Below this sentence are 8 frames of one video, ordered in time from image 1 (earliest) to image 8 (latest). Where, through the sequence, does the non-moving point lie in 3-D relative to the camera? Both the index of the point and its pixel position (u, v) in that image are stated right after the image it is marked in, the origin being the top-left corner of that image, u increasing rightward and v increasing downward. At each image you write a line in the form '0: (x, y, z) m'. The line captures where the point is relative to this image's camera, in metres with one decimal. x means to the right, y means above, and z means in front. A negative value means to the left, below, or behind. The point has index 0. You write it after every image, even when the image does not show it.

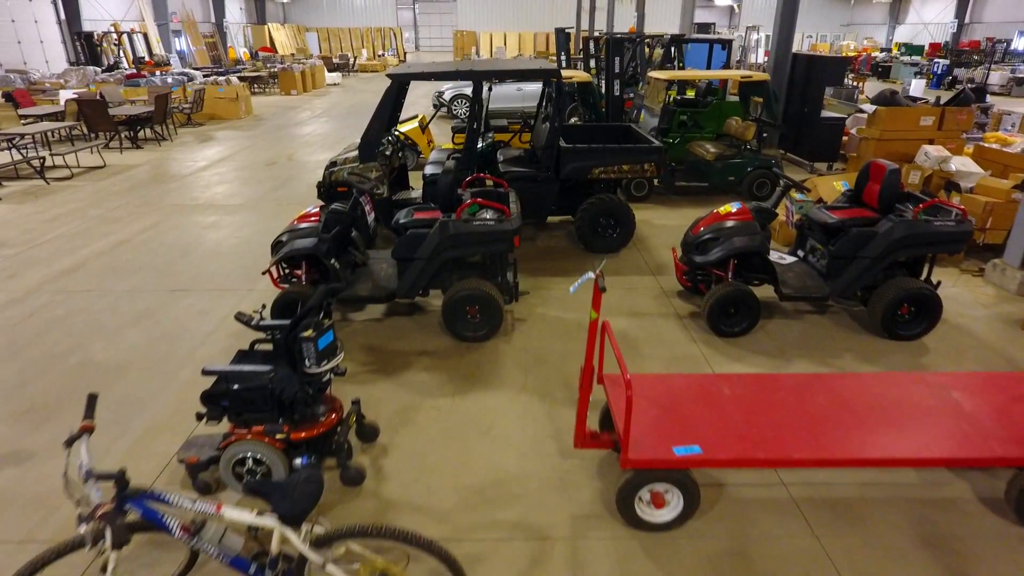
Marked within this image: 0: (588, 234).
0: (+0.7, +0.5, +5.5) m
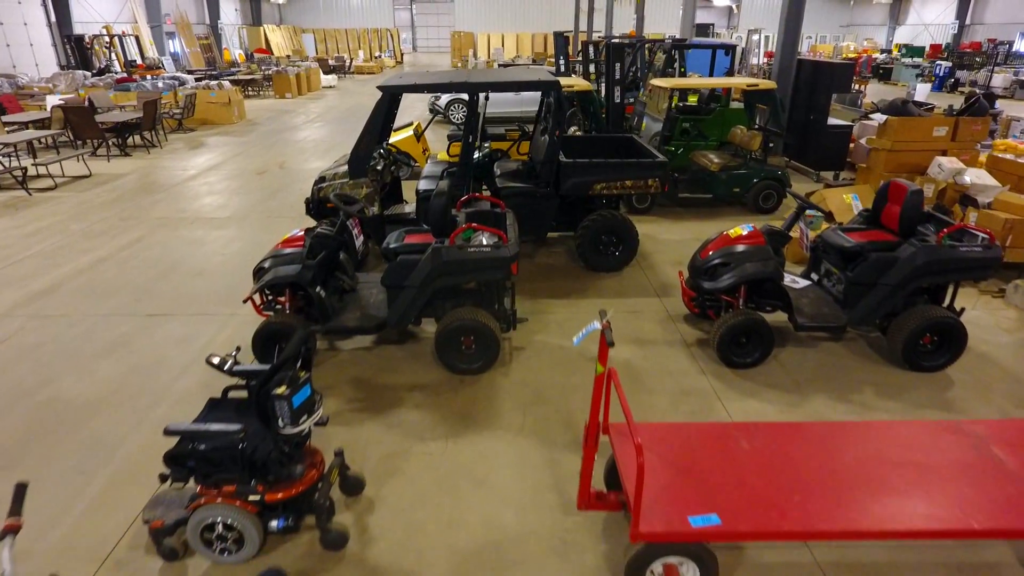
0: (+0.7, +0.3, +5.2) m
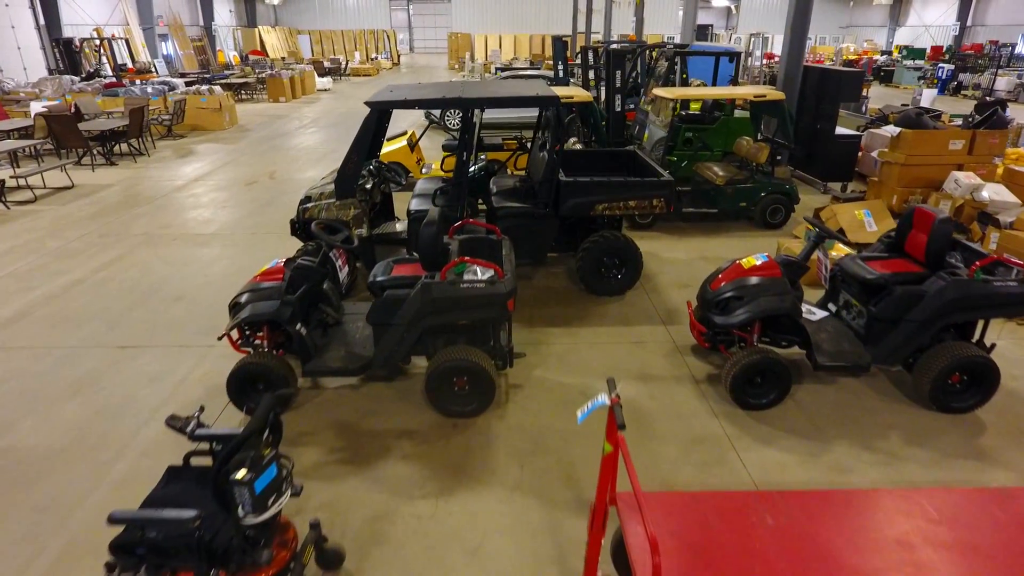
0: (+0.6, +0.1, +5.0) m
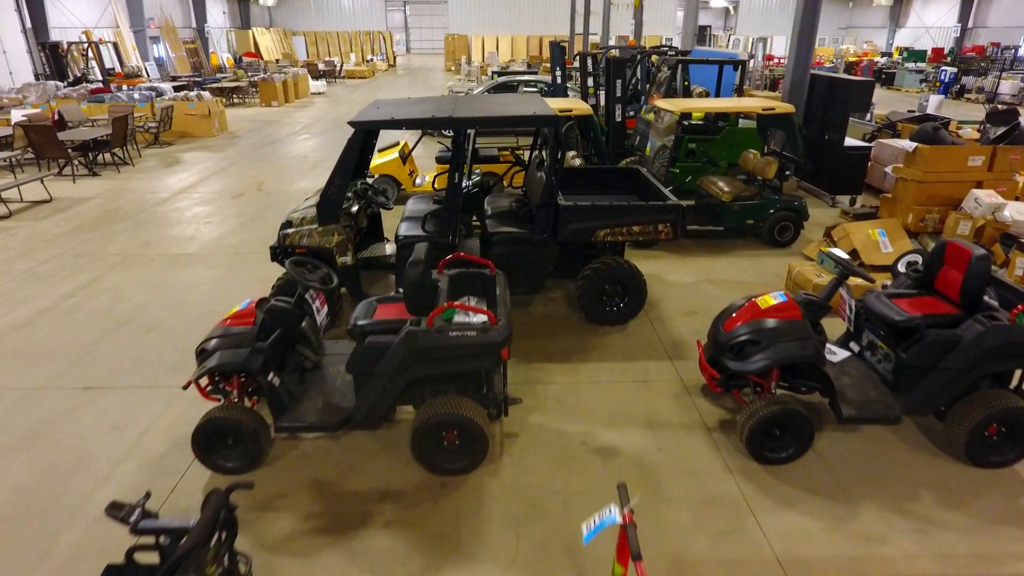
0: (+0.6, -0.1, +4.6) m
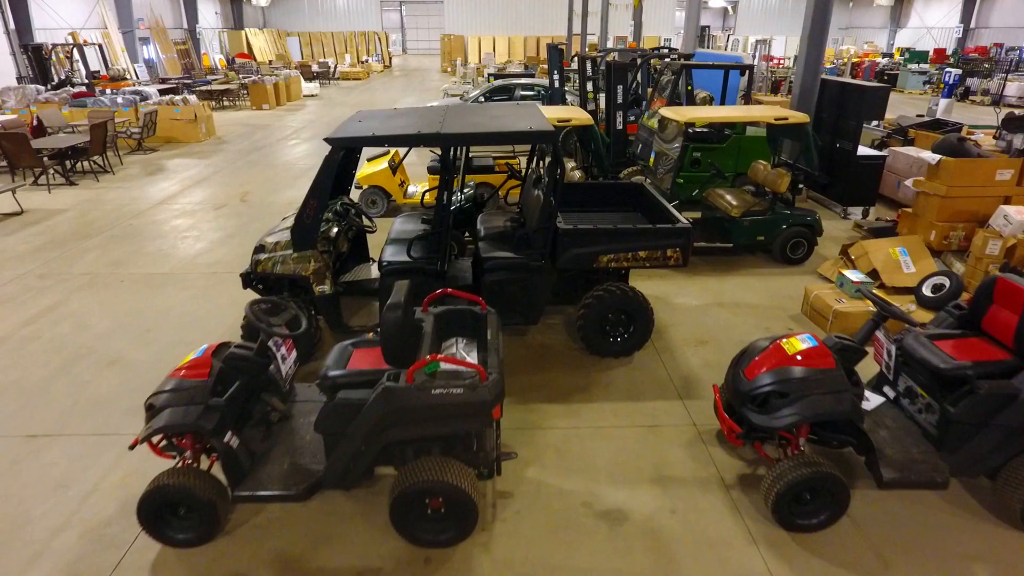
0: (+0.6, -0.3, +4.3) m
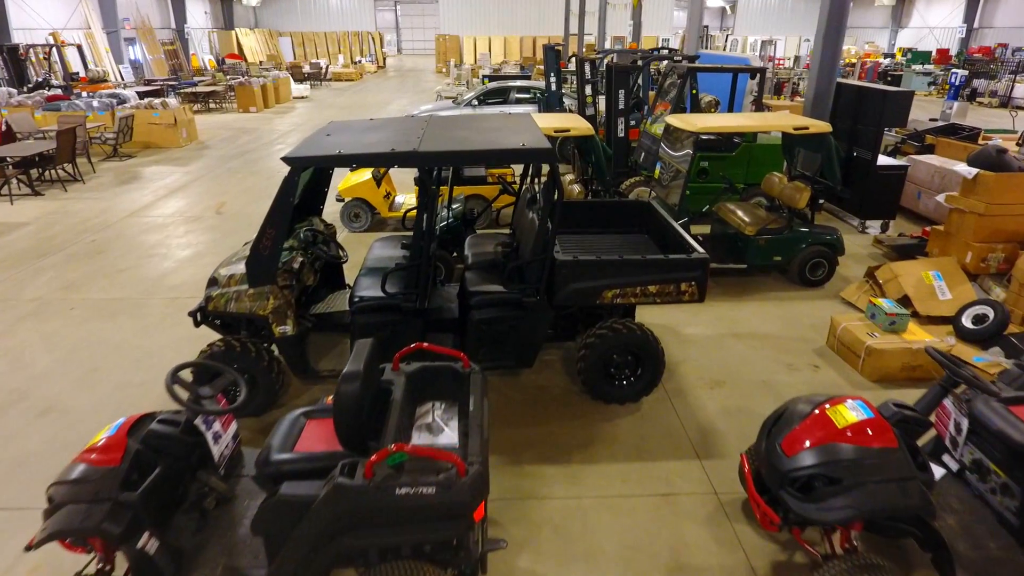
0: (+0.5, -0.6, +3.7) m
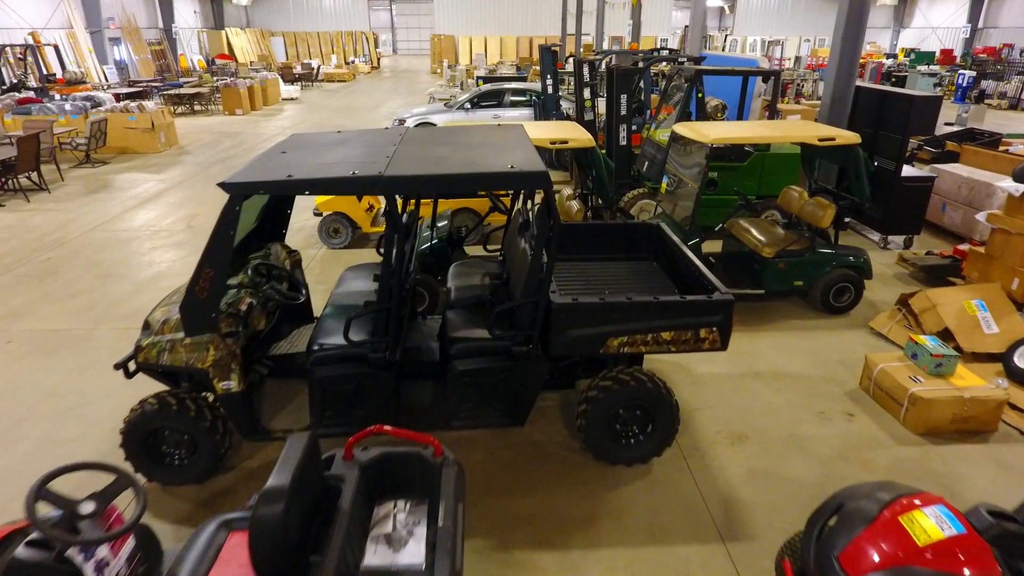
0: (+0.5, -0.8, +3.2) m
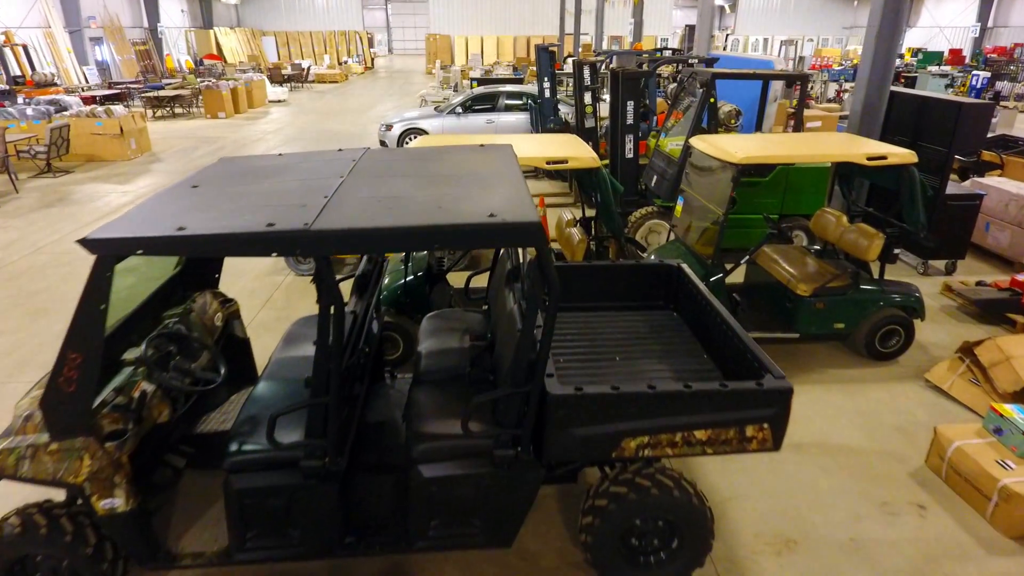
0: (+0.4, -1.1, +2.4) m
